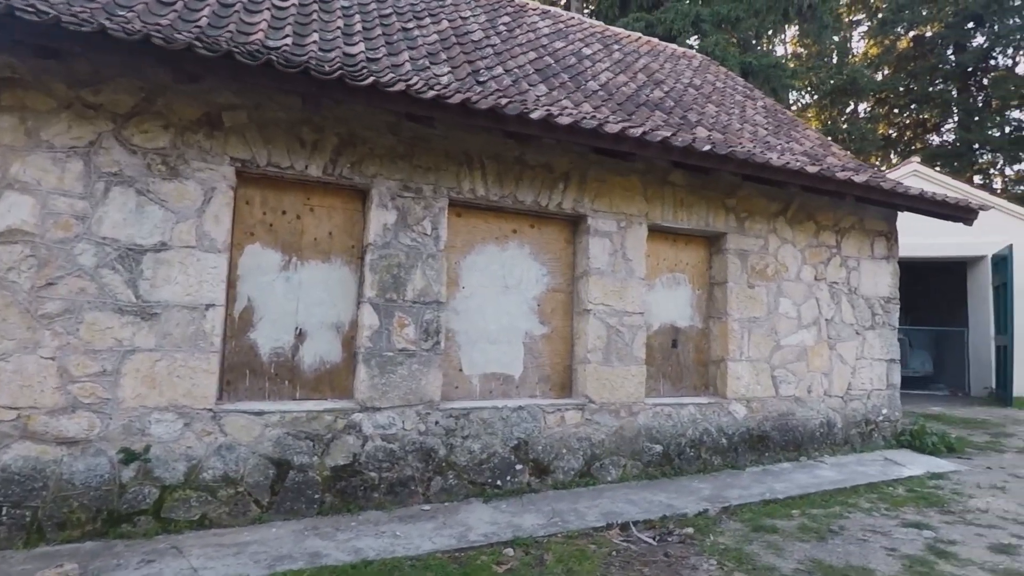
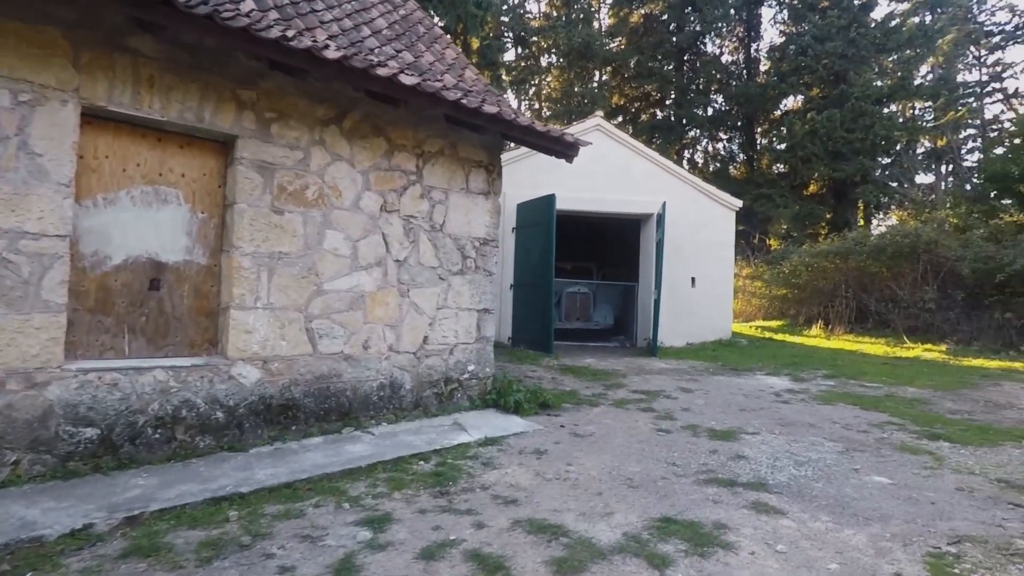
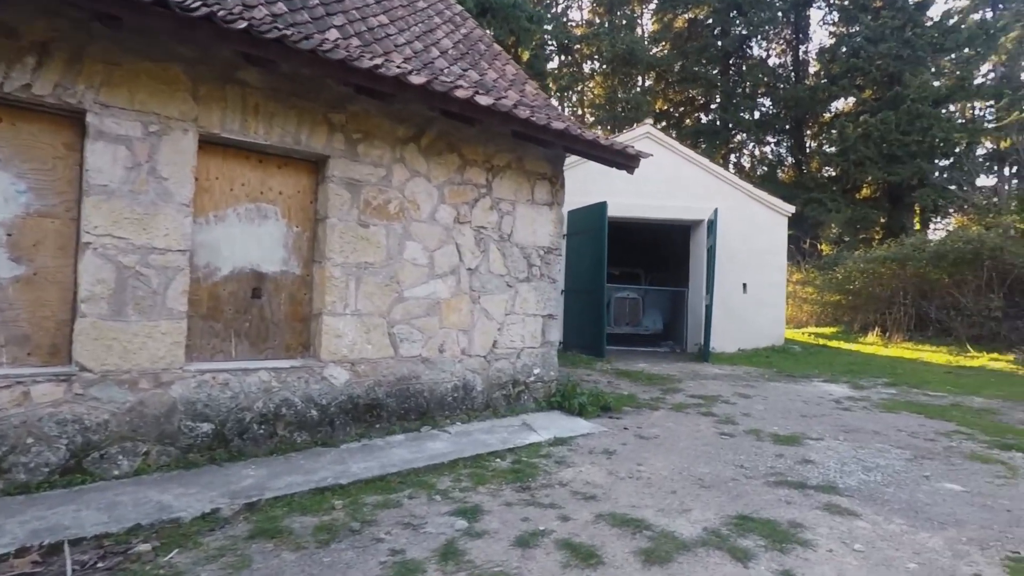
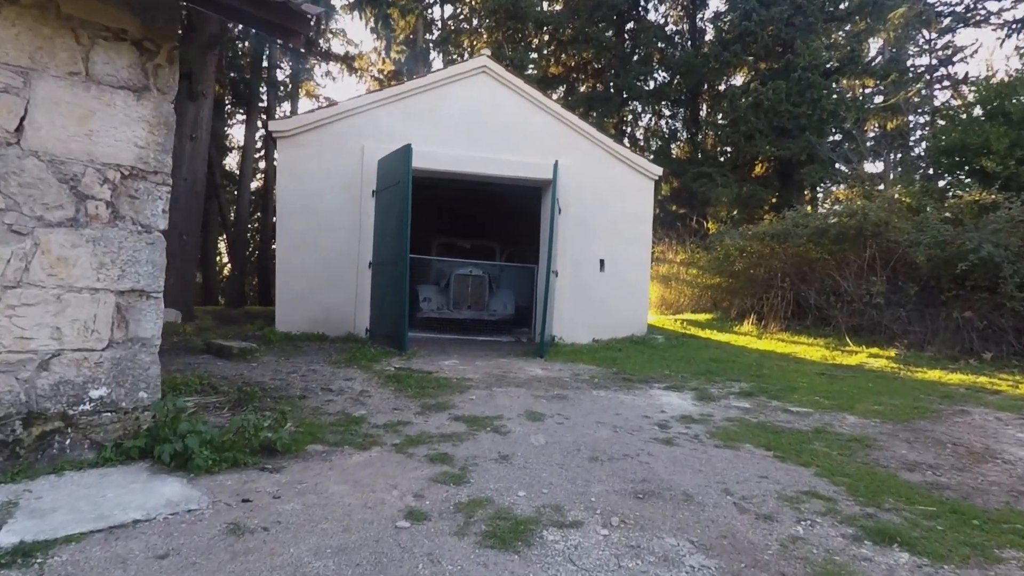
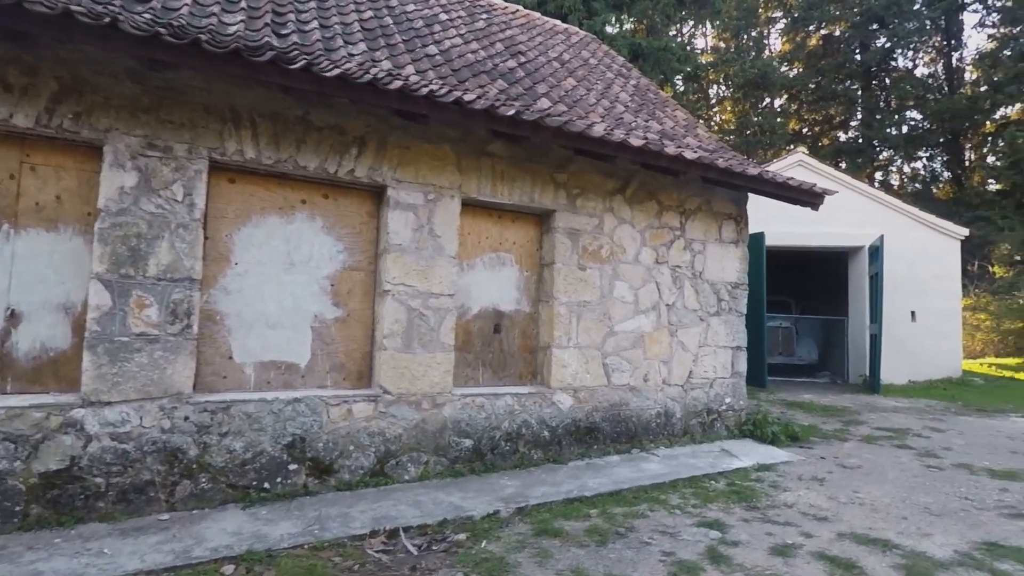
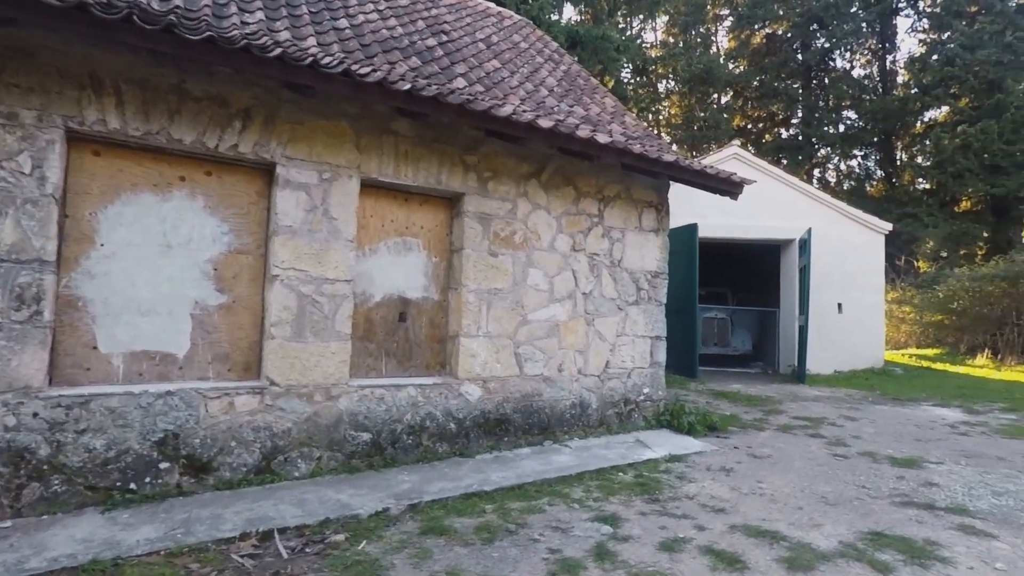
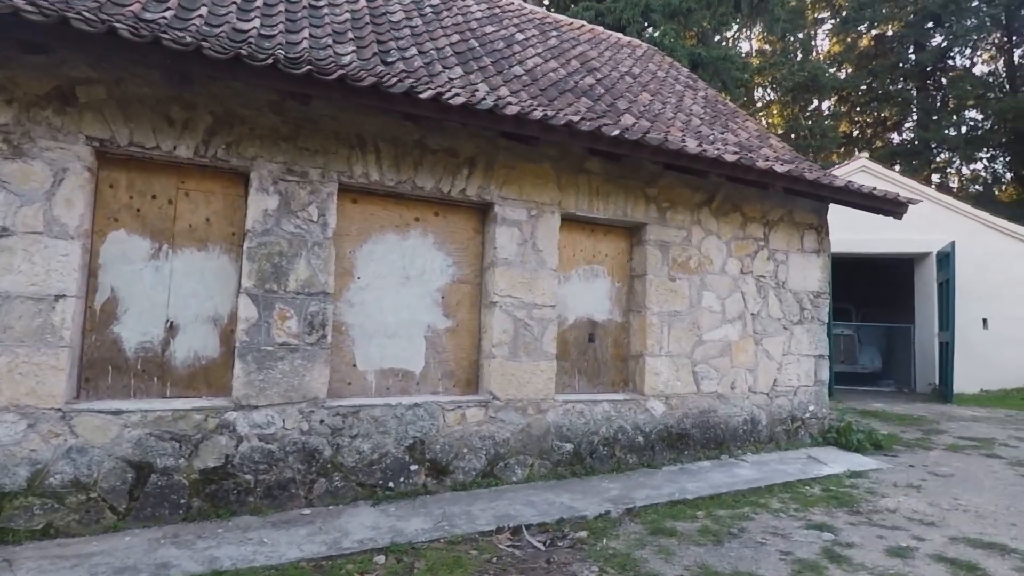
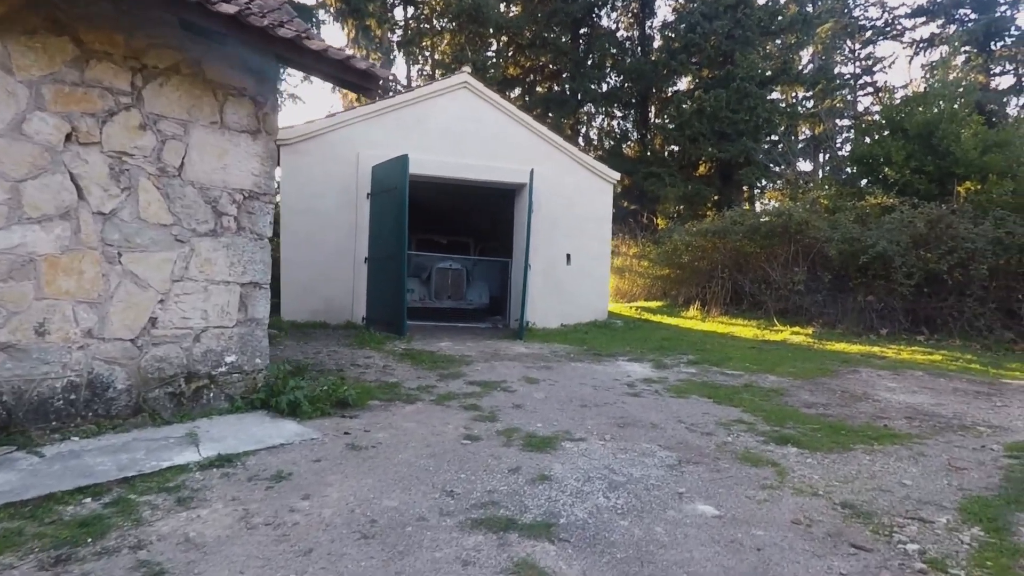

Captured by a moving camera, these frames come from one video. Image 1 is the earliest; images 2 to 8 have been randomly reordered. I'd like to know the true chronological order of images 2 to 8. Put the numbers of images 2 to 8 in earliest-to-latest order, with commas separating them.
7, 5, 6, 3, 2, 8, 4
